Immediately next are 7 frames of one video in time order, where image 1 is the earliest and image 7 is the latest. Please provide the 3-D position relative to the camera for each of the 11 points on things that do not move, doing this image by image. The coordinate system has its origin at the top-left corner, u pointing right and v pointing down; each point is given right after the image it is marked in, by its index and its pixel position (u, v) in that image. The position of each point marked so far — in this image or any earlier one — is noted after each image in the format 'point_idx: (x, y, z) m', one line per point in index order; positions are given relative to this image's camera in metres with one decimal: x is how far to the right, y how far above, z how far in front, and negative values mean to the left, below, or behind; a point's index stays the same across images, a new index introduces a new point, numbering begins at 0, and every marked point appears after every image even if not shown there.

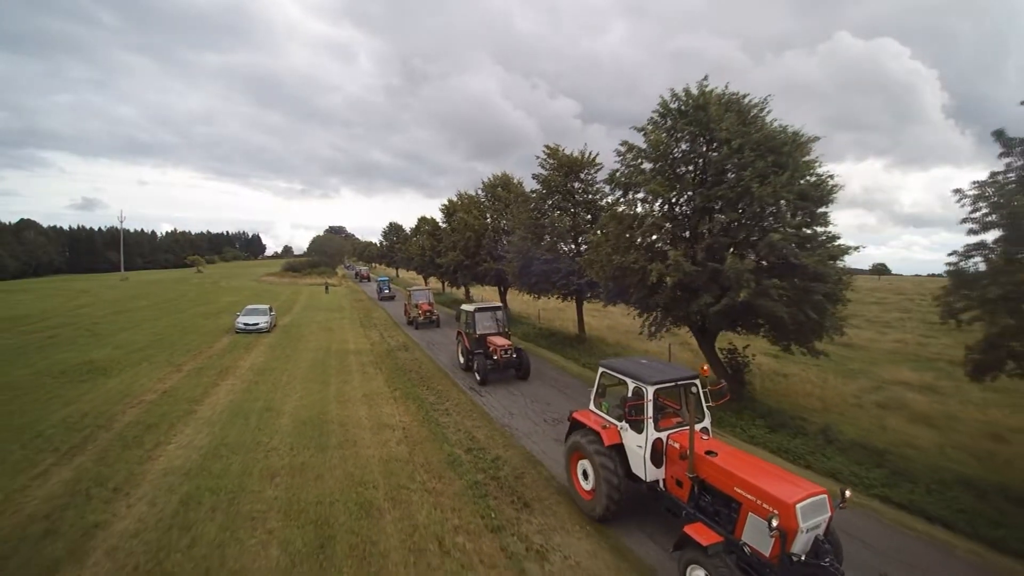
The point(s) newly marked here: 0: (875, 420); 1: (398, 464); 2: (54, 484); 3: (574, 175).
0: (+8.4, -3.1, +10.5) m
1: (-1.9, -3.0, +7.7) m
2: (-7.1, -3.0, +7.1) m
3: (+2.5, +4.4, +17.5) m
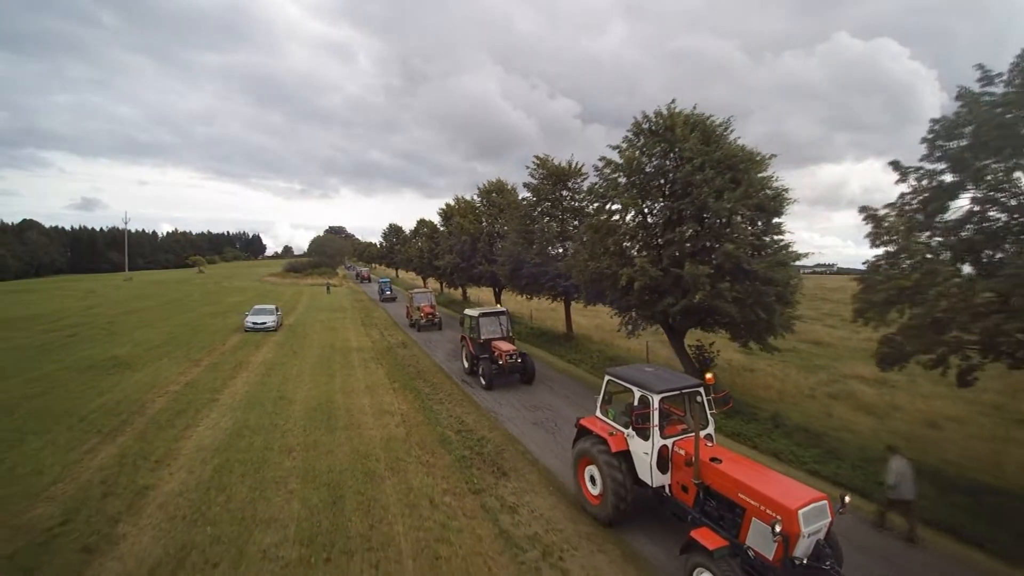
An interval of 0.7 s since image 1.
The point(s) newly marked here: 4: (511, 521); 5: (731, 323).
0: (+8.1, -3.2, +11.7) m
1: (-2.3, -3.0, +9.0) m
2: (-7.5, -3.1, +8.3) m
3: (+2.1, +4.3, +18.8) m
4: (0.0, -3.3, +6.5) m
5: (+5.5, -0.9, +11.4) m
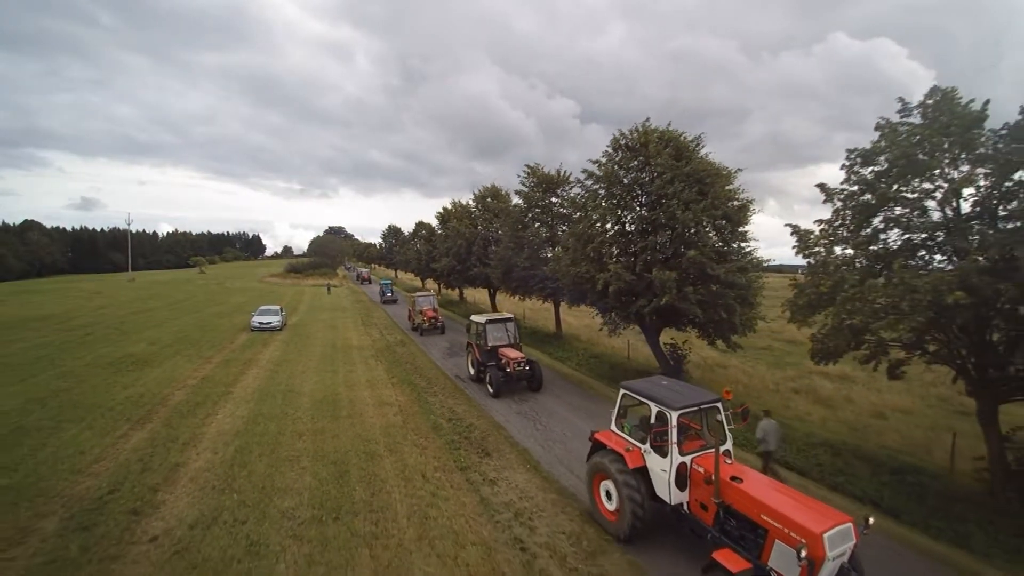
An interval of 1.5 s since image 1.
0: (+7.7, -3.3, +12.9) m
1: (-2.6, -3.1, +10.1) m
2: (-7.8, -3.2, +9.5) m
3: (+1.8, +4.2, +19.9) m
4: (-0.4, -3.4, +7.6) m
5: (+5.1, -0.9, +12.6) m
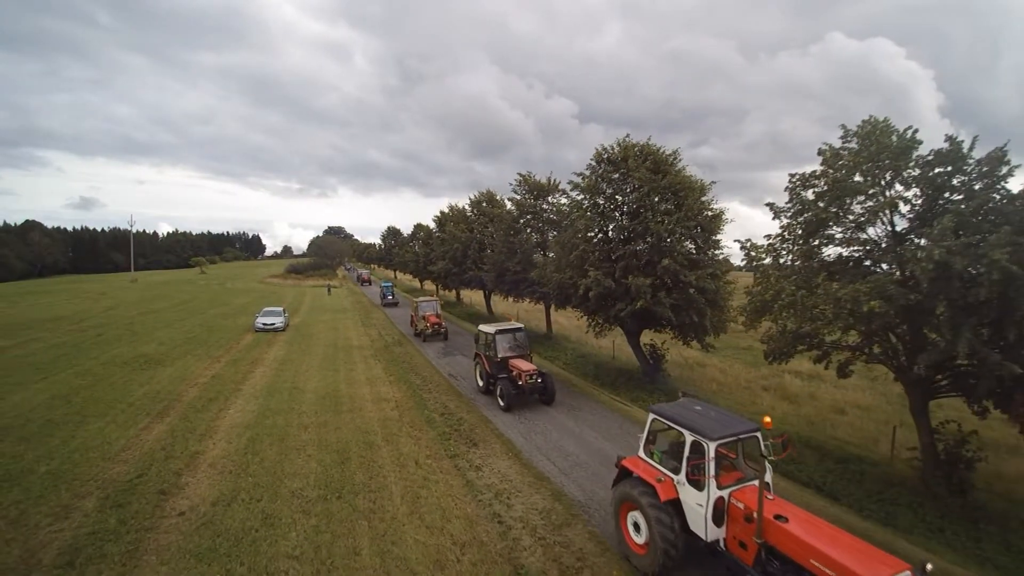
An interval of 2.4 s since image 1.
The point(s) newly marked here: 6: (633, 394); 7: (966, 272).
0: (+7.4, -3.4, +13.9) m
1: (-3.0, -3.3, +11.1) m
2: (-8.1, -3.3, +10.4) m
3: (+1.4, +4.1, +20.9) m
4: (-0.7, -3.6, +8.6) m
5: (+4.8, -1.1, +13.6) m
6: (+3.8, -3.4, +14.4) m
7: (+6.7, +0.2, +6.8) m
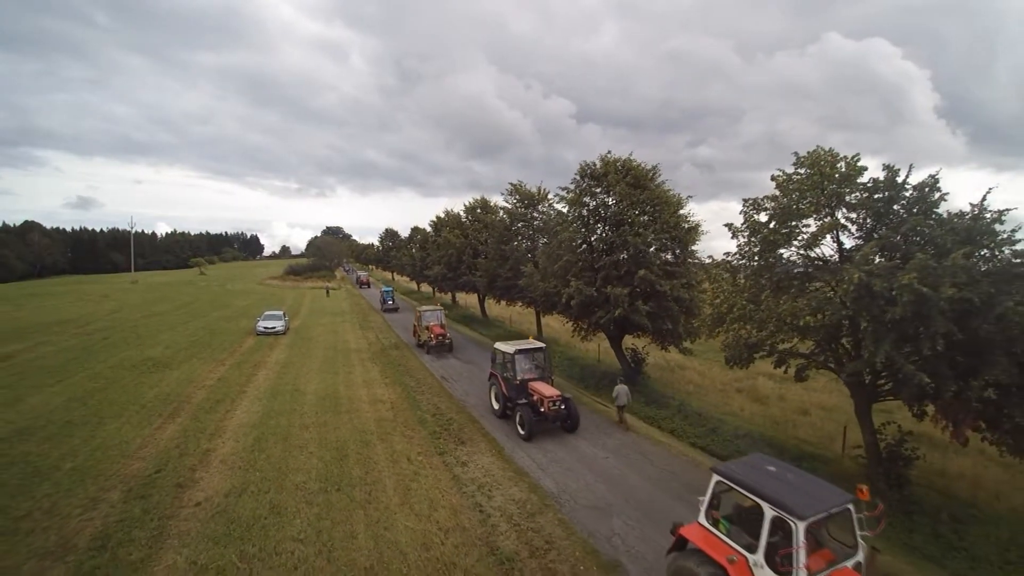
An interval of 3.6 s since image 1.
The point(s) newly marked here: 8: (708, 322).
0: (+7.0, -3.7, +14.8) m
1: (-3.3, -3.6, +12.0) m
2: (-8.5, -3.6, +11.3) m
3: (+1.0, +3.8, +21.8) m
4: (-1.1, -3.9, +9.5) m
5: (+4.4, -1.4, +14.5) m
6: (+3.4, -3.6, +15.3) m
7: (+6.3, -0.1, +7.7) m
8: (+5.1, -0.9, +11.6) m
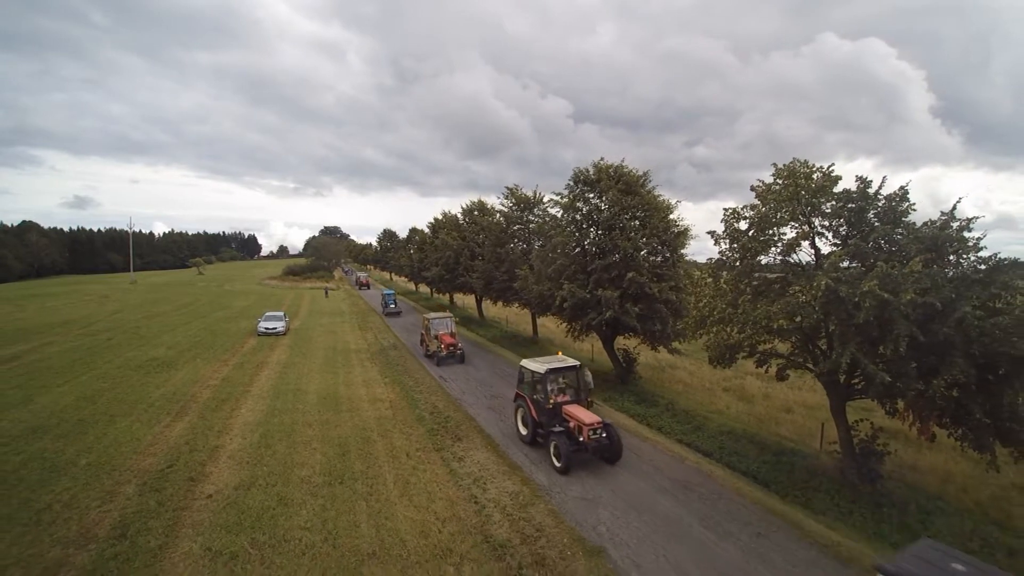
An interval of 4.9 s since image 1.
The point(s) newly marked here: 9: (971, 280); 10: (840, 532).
0: (+6.8, -3.8, +15.4) m
1: (-3.5, -3.6, +12.5) m
2: (-8.7, -3.7, +11.8) m
3: (+0.8, +3.8, +22.3) m
4: (-1.2, -4.0, +10.1) m
5: (+4.2, -1.4, +15.0) m
6: (+3.3, -3.7, +15.8) m
7: (+6.2, -0.2, +8.3) m
8: (+4.9, -1.0, +12.1) m
9: (+8.4, +0.1, +8.3) m
10: (+6.4, -4.7, +8.8) m
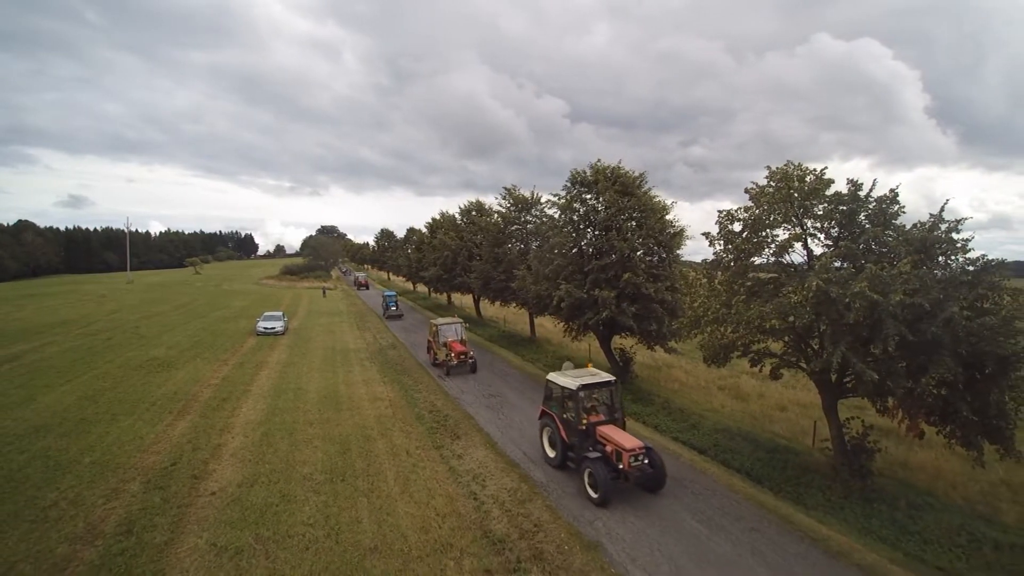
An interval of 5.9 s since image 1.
0: (+6.8, -3.8, +15.6) m
1: (-3.5, -3.7, +12.7) m
2: (-8.7, -3.7, +12.0) m
3: (+0.7, +3.8, +22.5) m
4: (-1.2, -4.0, +10.3) m
5: (+4.2, -1.5, +15.3) m
6: (+3.2, -3.7, +16.0) m
7: (+6.2, -0.2, +8.5) m
8: (+4.9, -1.0, +12.3) m
9: (+8.3, +0.1, +8.5) m
10: (+6.3, -4.7, +9.0) m
